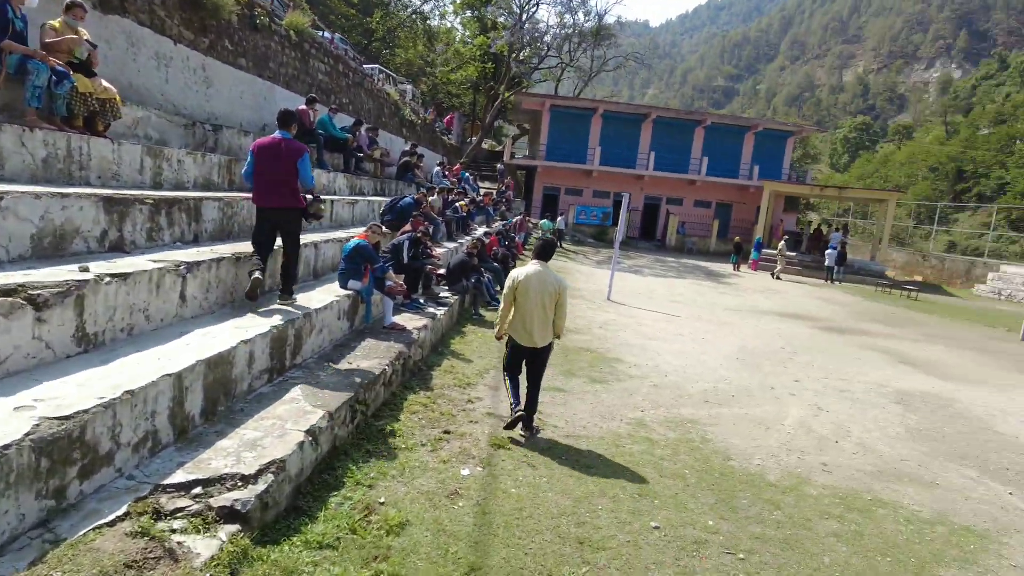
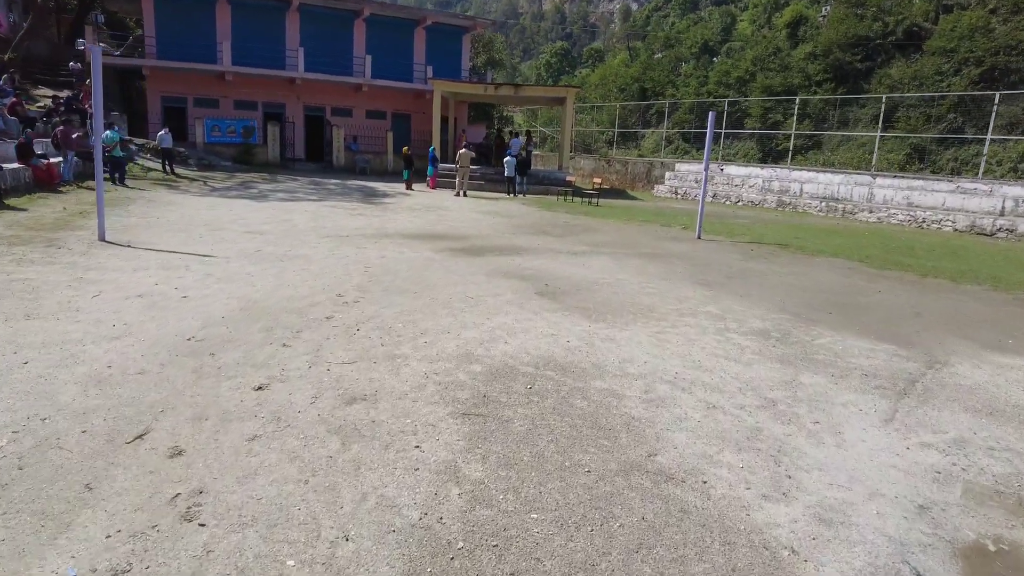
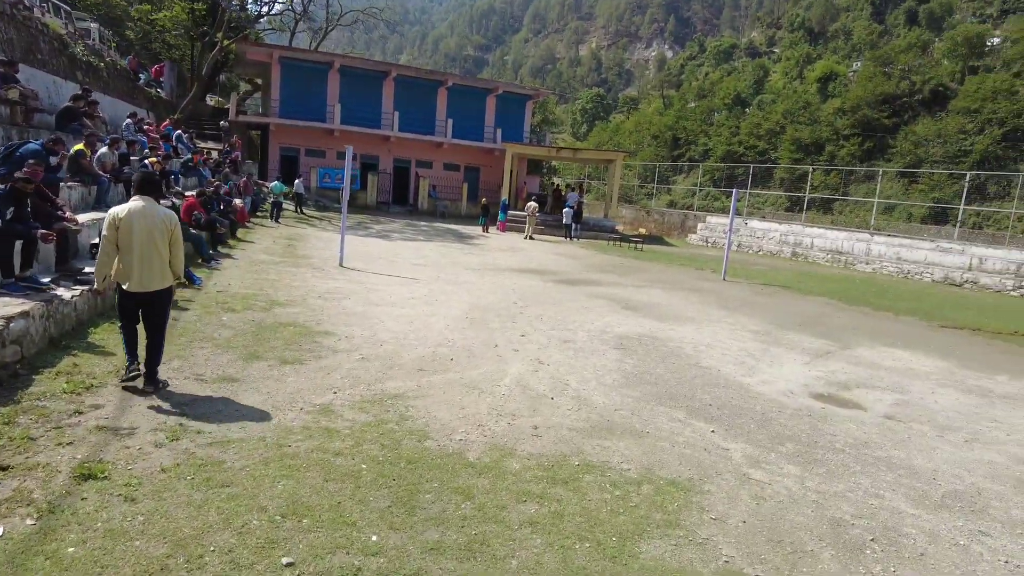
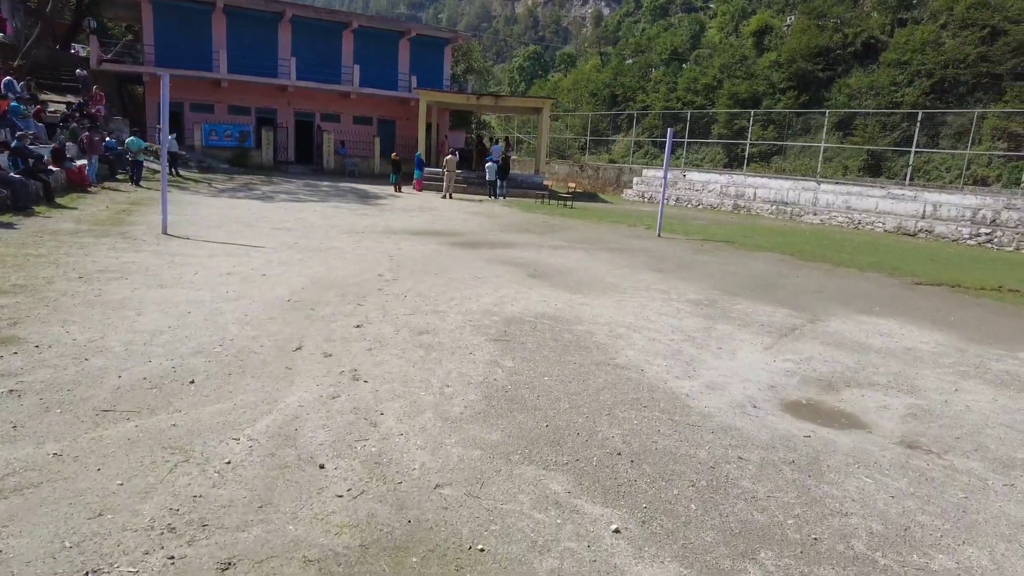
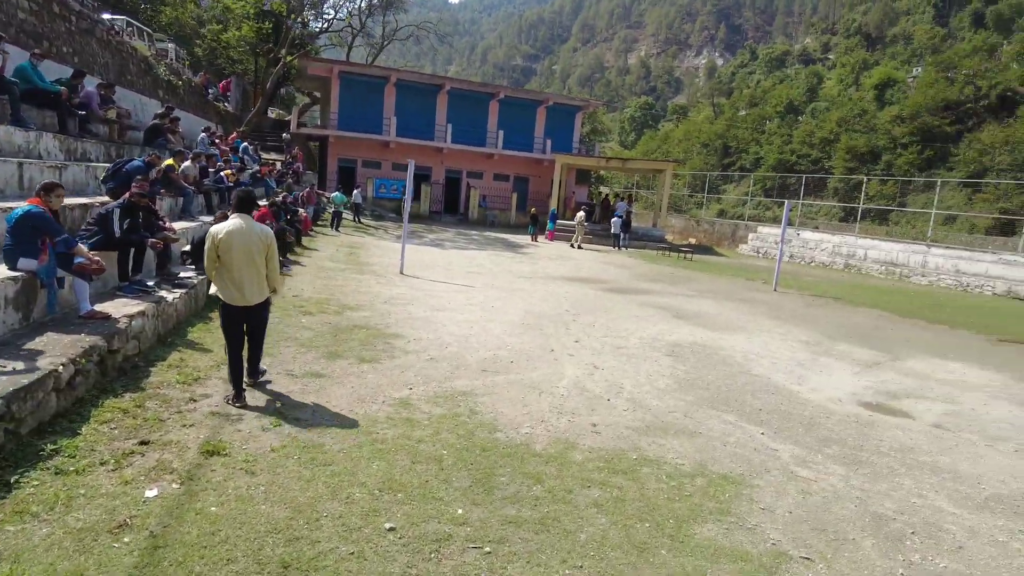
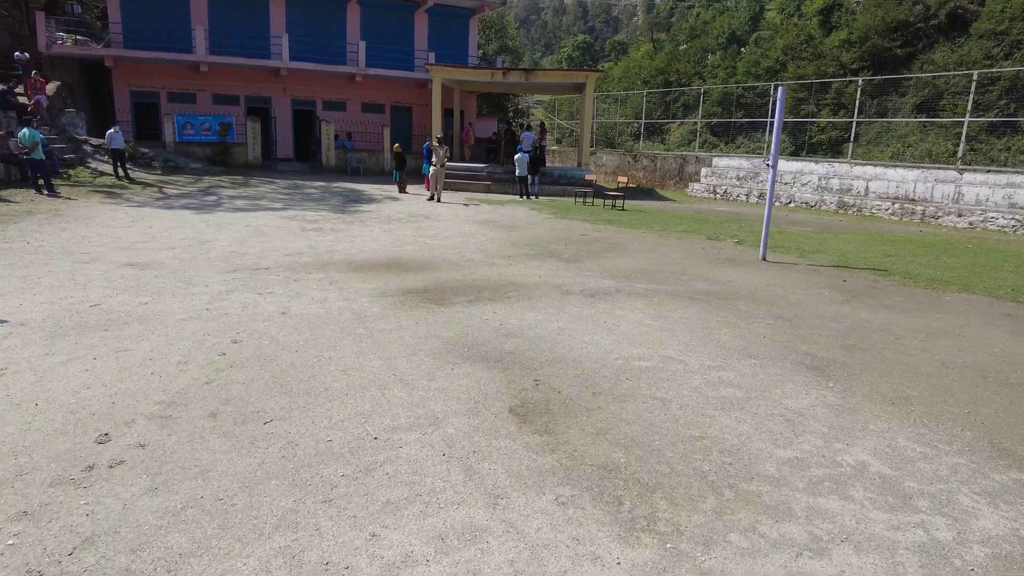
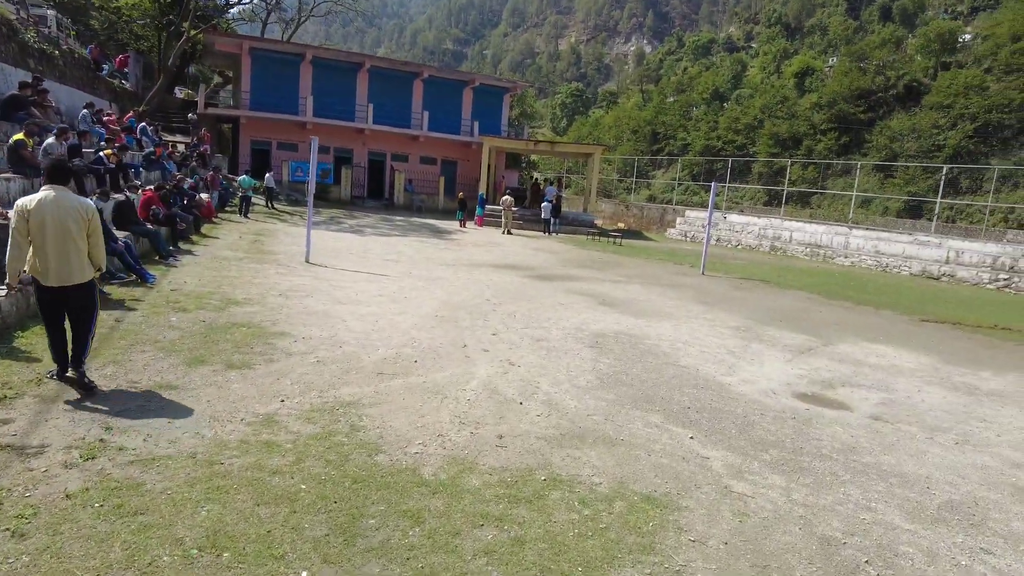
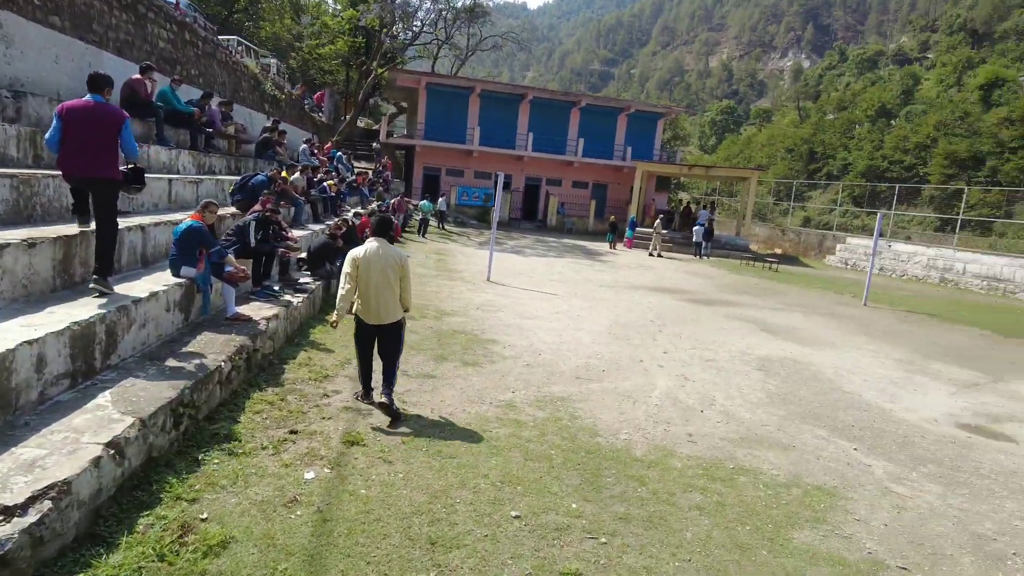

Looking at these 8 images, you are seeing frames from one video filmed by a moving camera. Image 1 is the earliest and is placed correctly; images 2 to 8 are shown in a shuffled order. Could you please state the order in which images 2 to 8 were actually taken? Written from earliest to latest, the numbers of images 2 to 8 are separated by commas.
8, 5, 3, 7, 4, 2, 6
